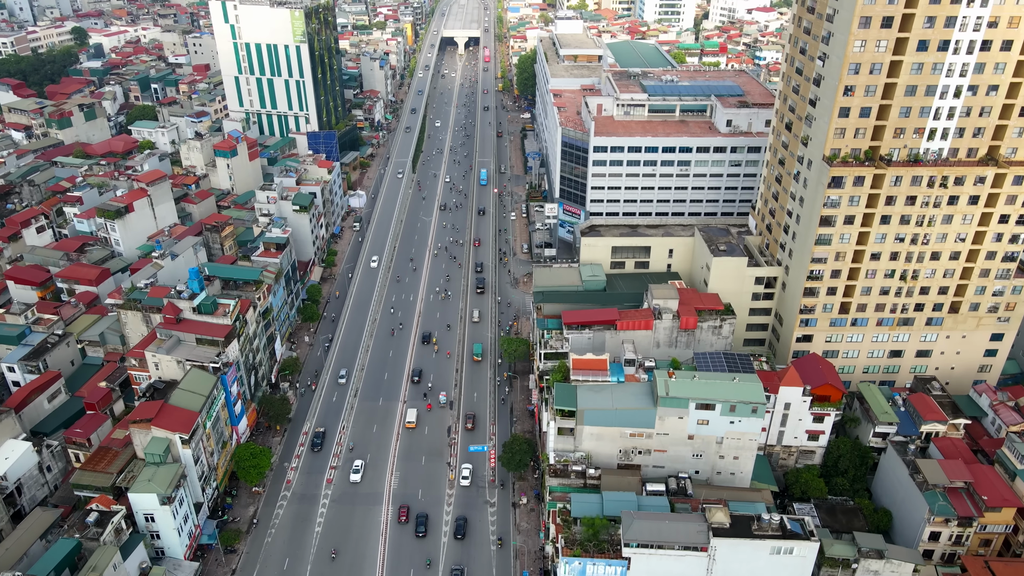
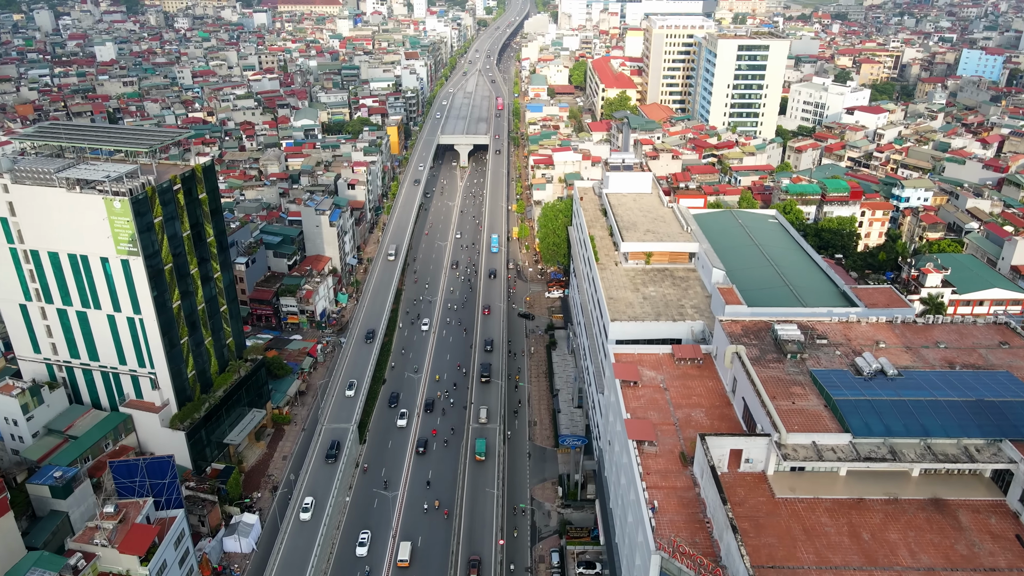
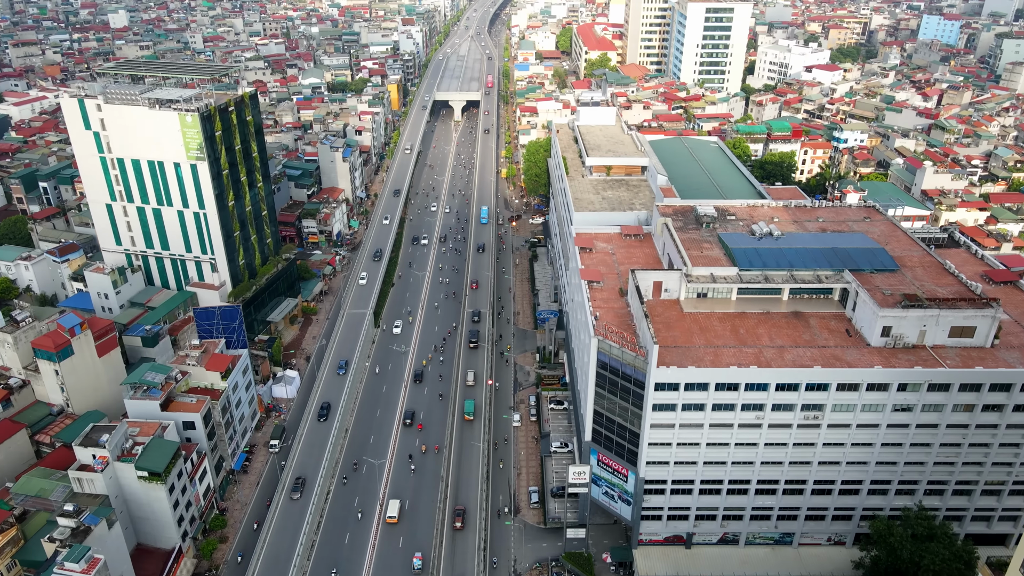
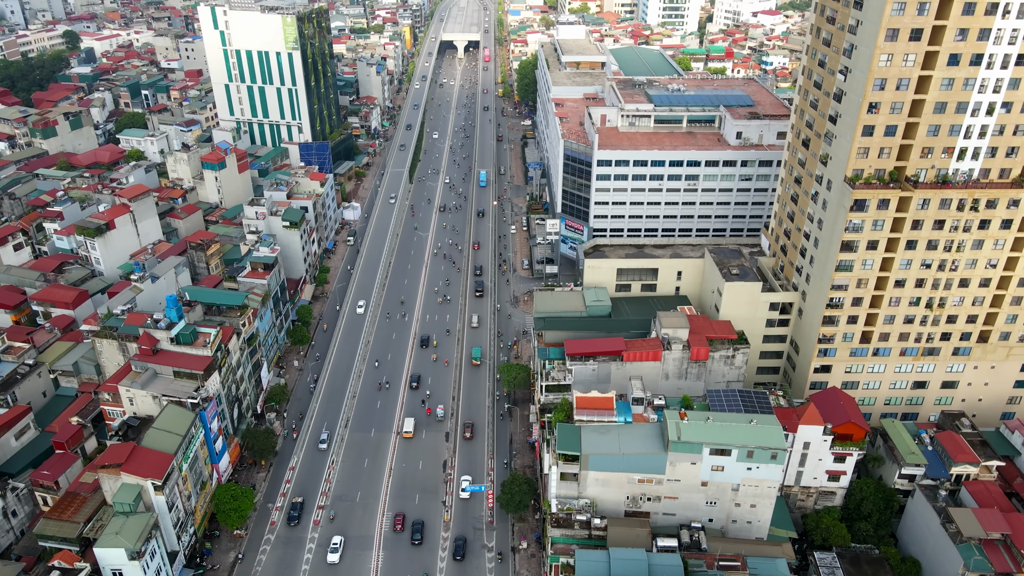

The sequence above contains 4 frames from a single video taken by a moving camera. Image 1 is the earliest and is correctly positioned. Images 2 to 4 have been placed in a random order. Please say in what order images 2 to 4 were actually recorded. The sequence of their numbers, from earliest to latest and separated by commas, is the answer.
4, 3, 2
